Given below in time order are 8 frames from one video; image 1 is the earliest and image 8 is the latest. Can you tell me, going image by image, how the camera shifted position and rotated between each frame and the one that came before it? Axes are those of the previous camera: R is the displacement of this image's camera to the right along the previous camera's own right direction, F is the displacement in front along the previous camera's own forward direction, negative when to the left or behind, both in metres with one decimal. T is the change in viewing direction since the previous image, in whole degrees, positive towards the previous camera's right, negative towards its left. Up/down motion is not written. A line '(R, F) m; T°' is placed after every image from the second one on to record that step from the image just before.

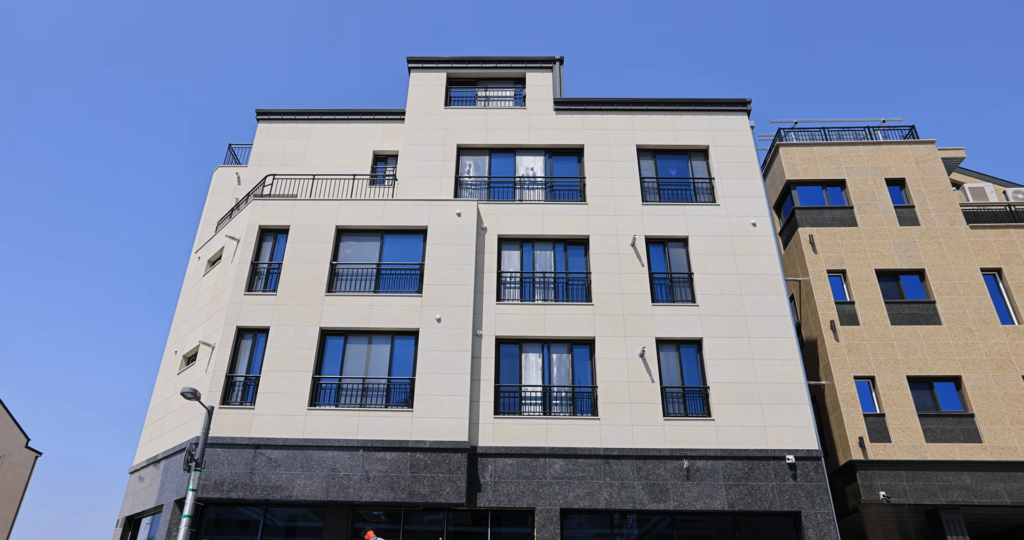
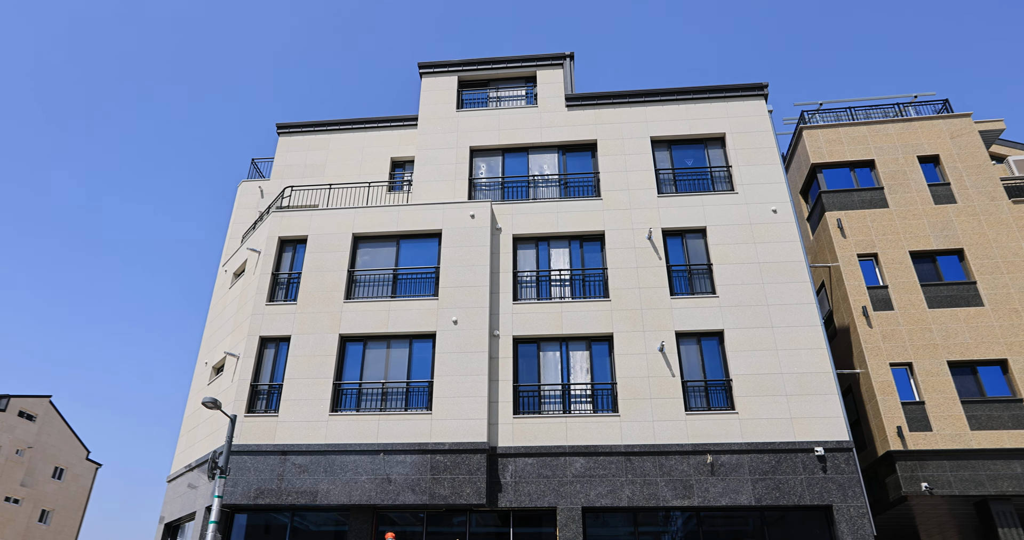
(+0.7, +0.1) m; -4°
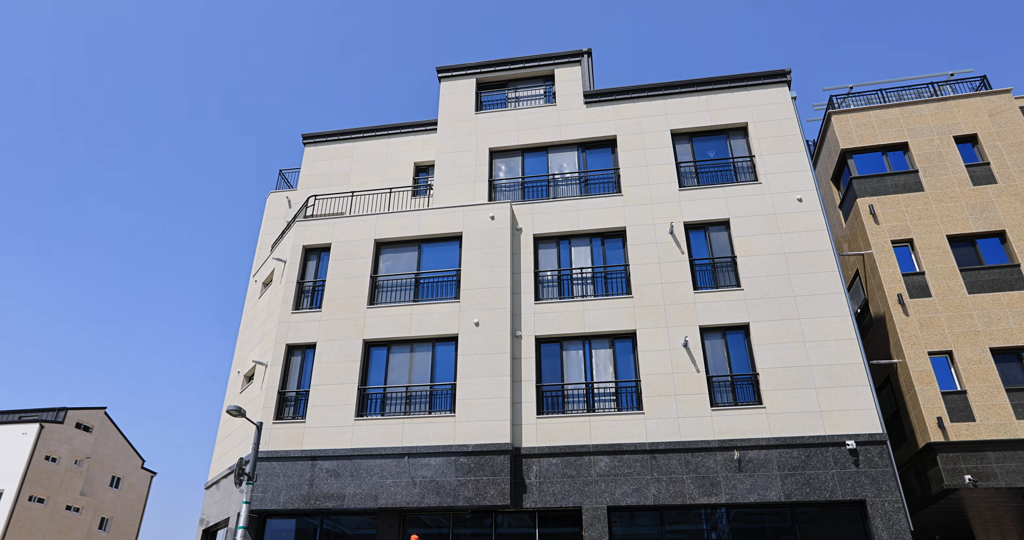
(+0.5, 0.0) m; -3°
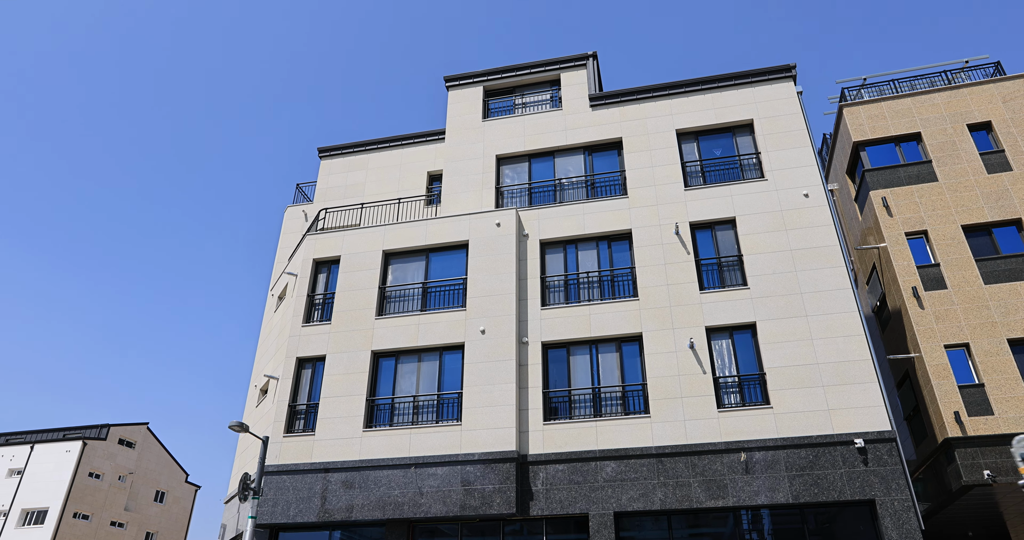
(+0.6, -0.2) m; -2°
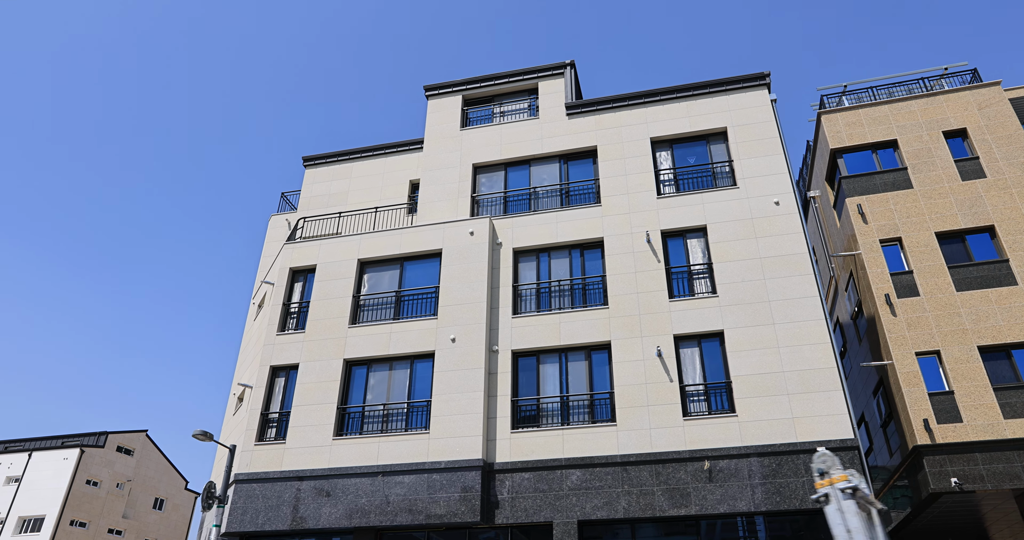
(+0.9, -0.1) m; -1°
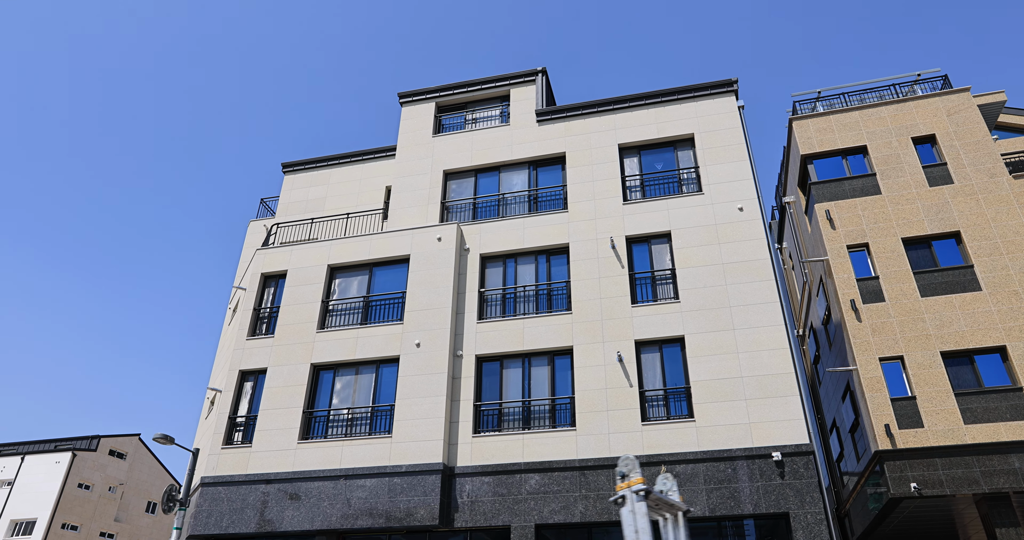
(+1.0, -0.2) m; 0°
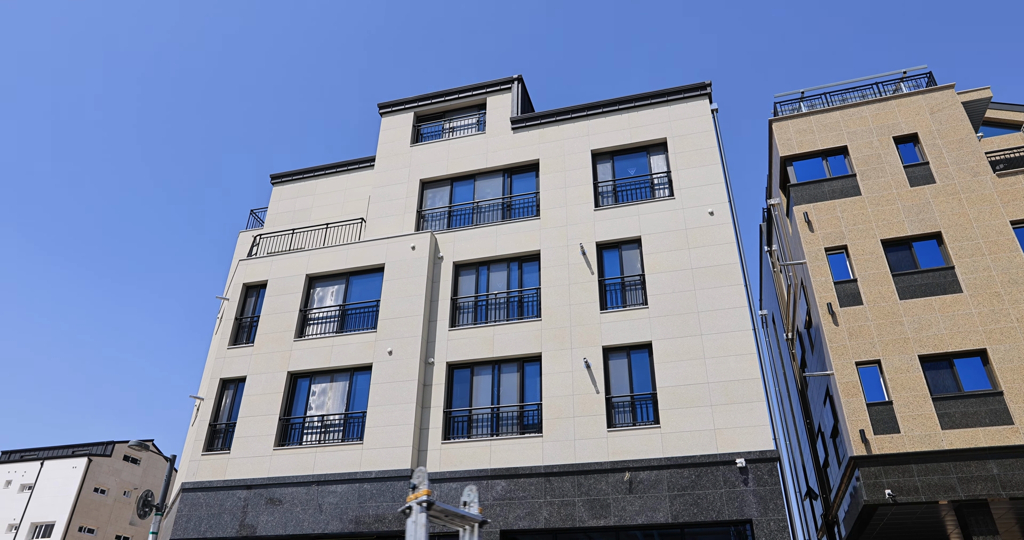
(+1.4, -0.1) m; -2°
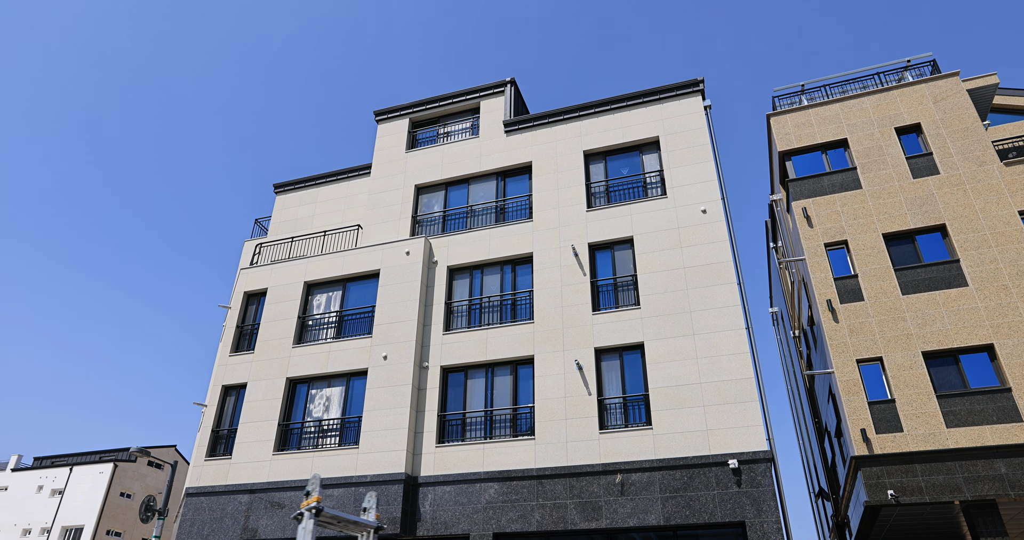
(+0.9, 0.0) m; -2°
